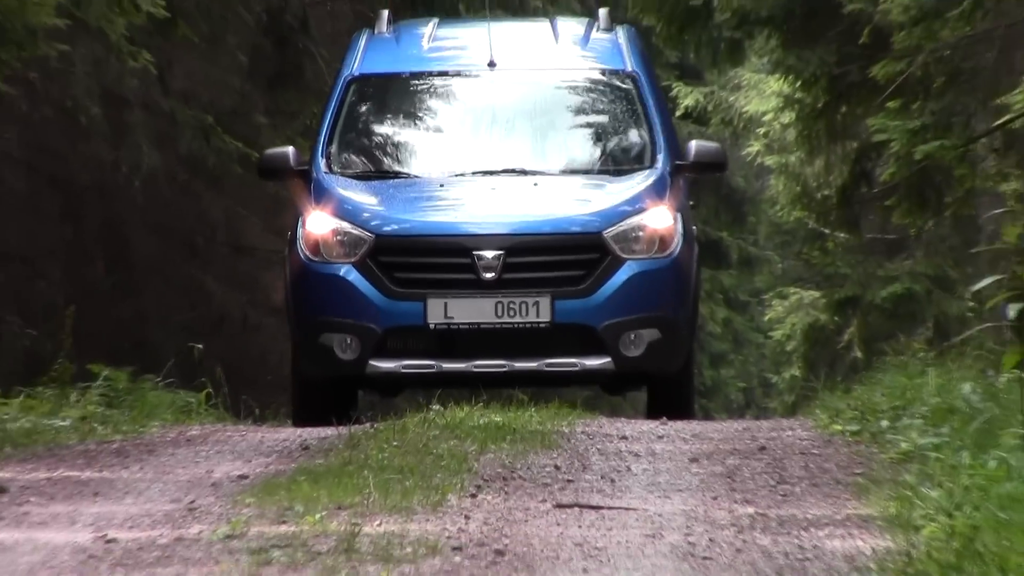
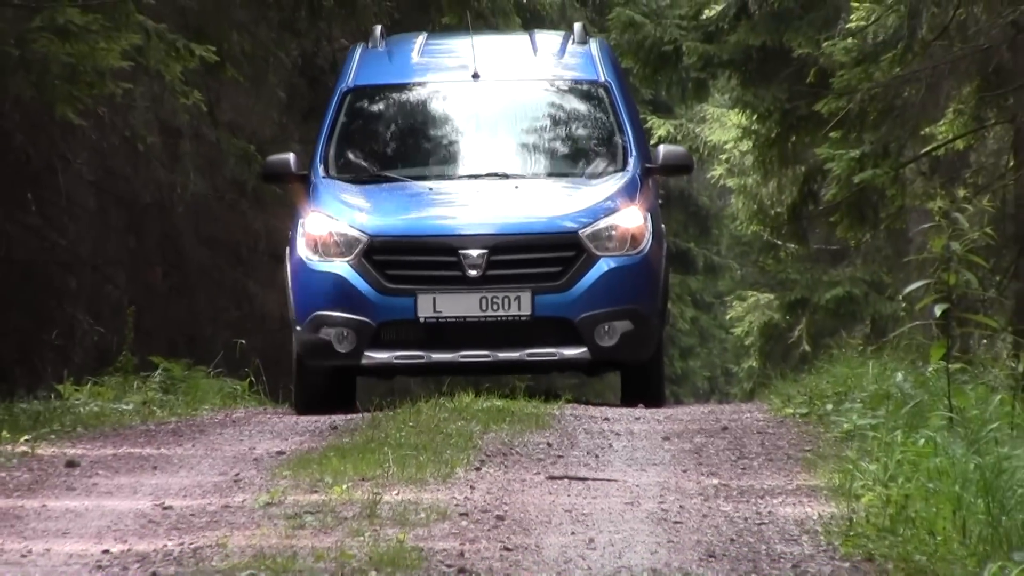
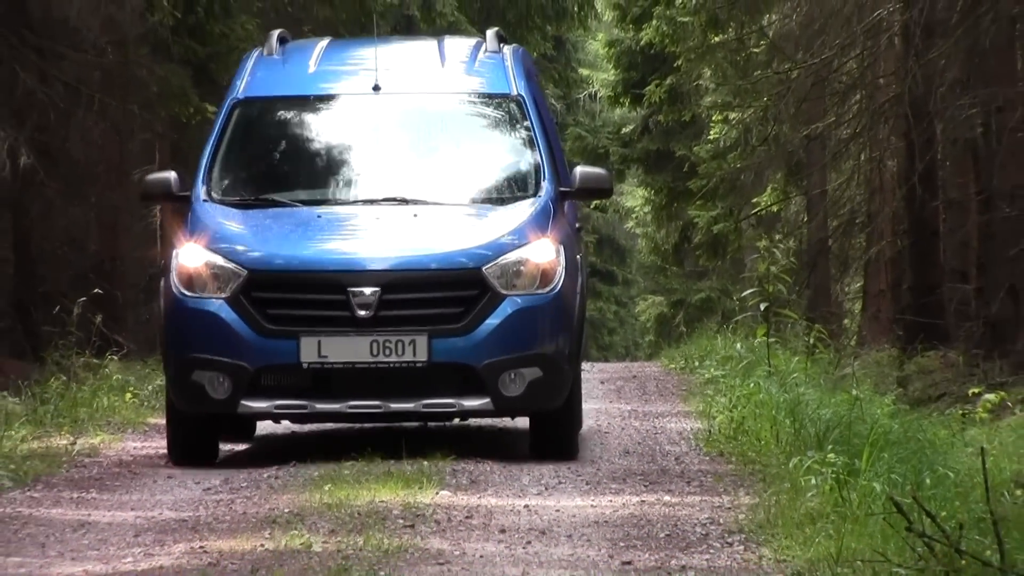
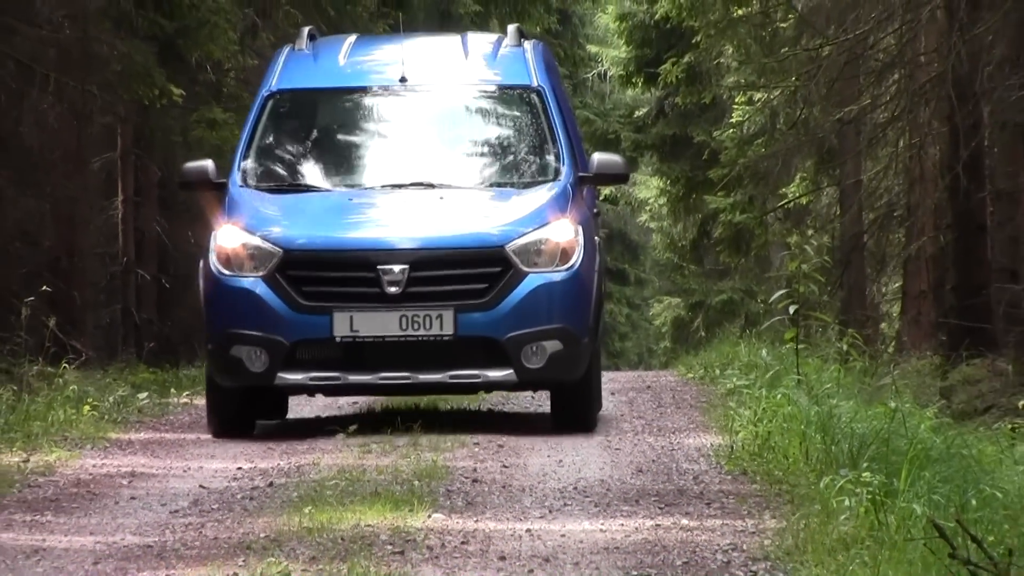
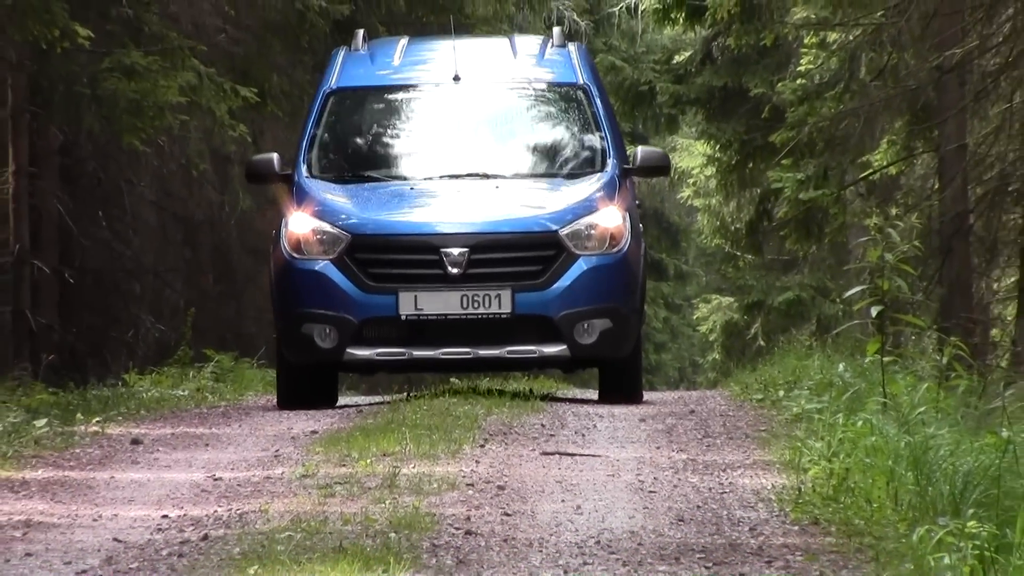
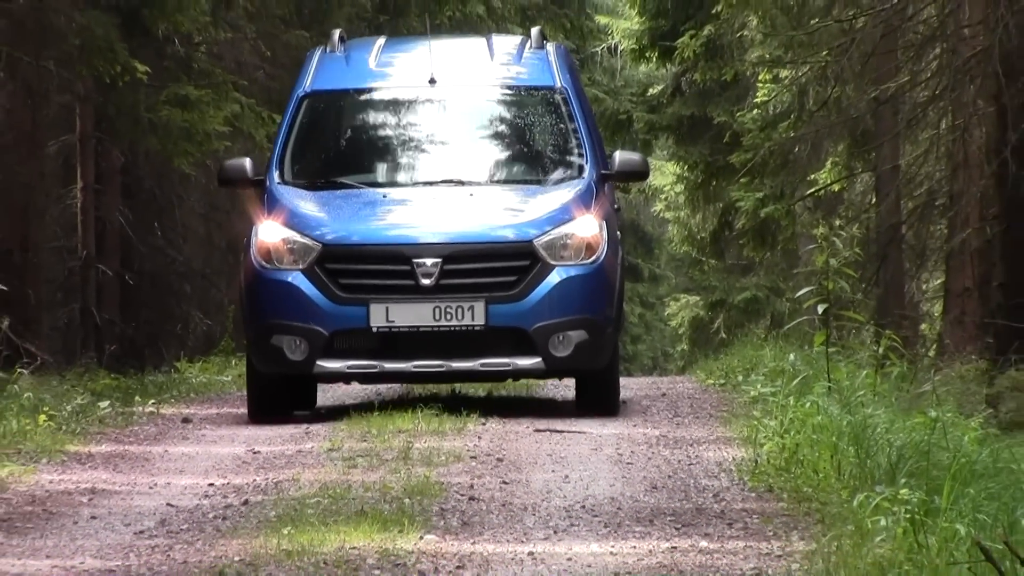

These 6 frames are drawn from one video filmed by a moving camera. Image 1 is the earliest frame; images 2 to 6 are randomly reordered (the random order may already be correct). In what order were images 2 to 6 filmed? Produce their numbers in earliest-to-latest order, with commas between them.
2, 5, 6, 4, 3
